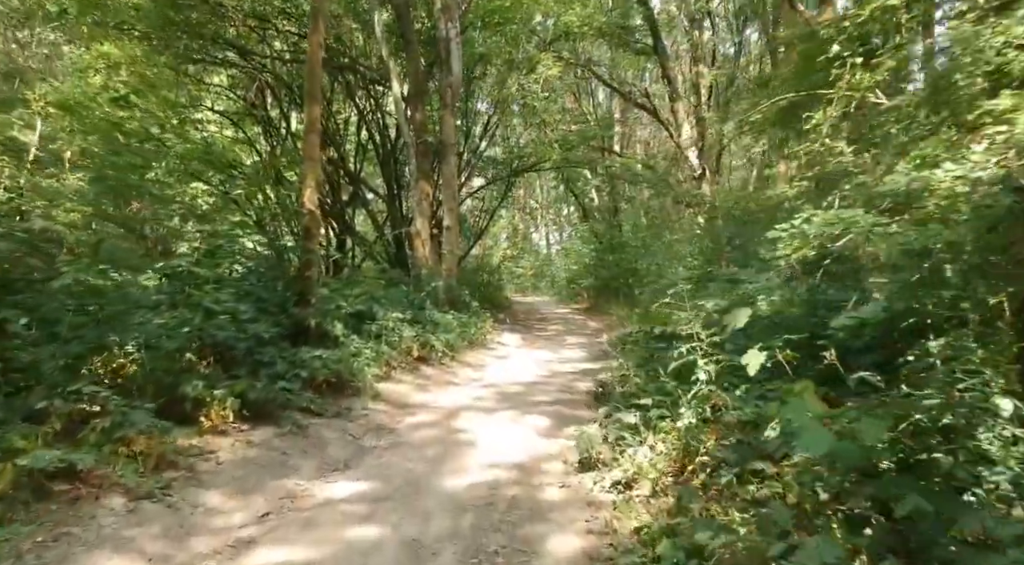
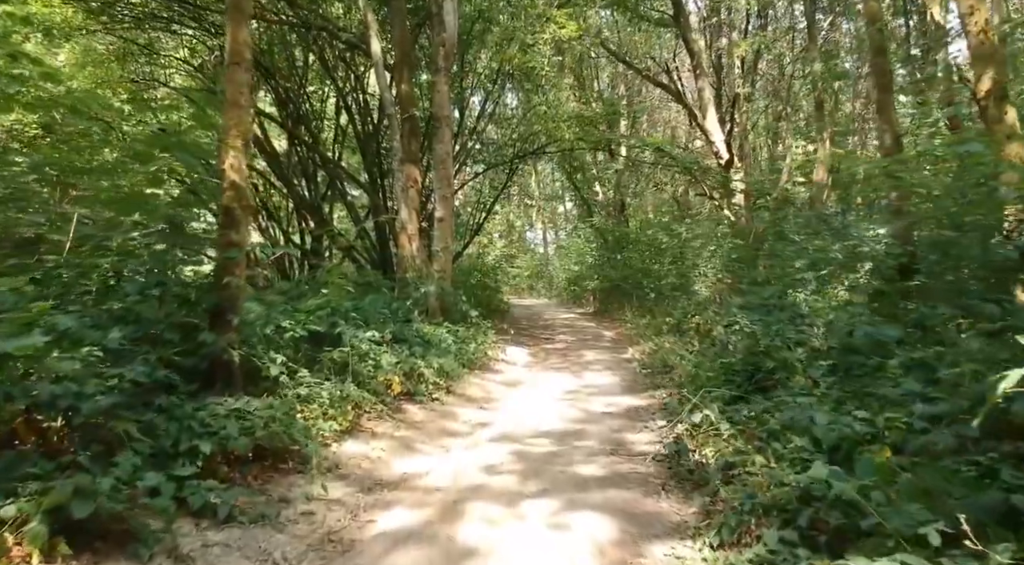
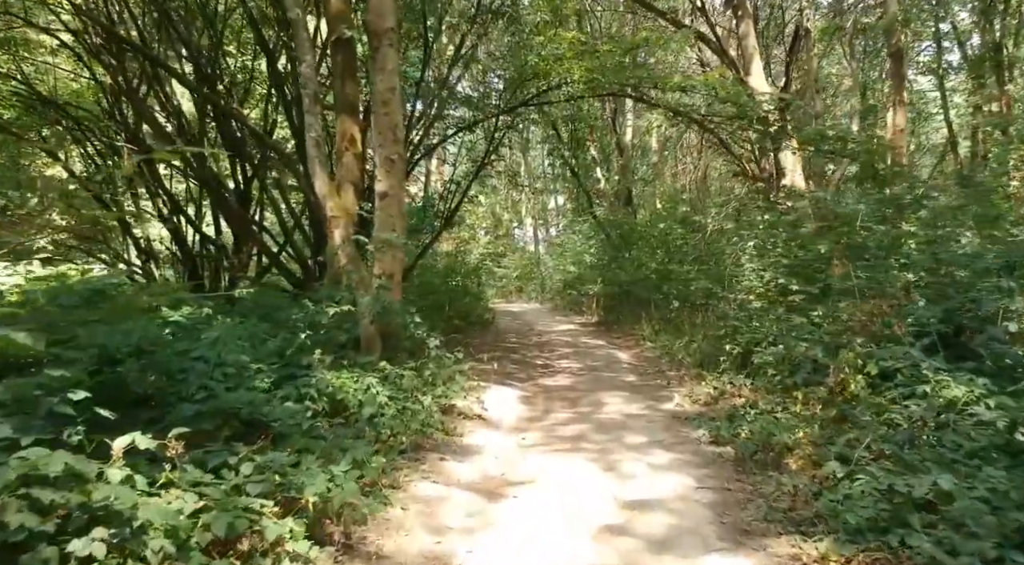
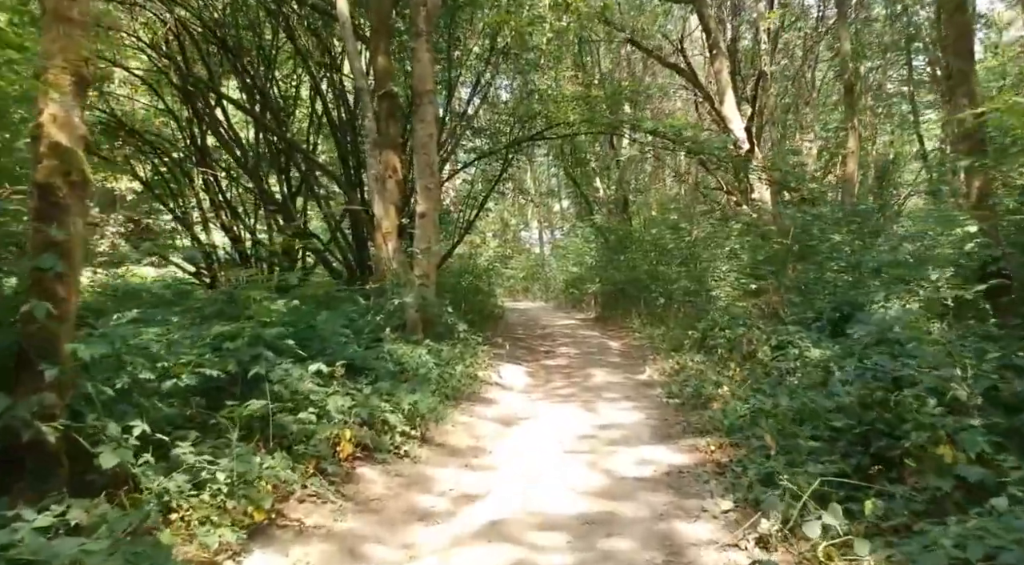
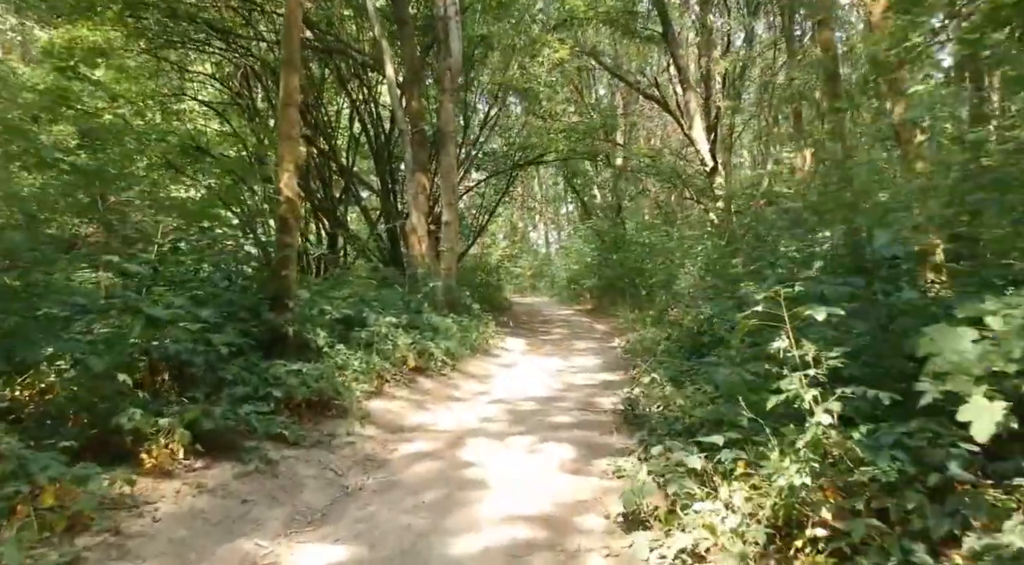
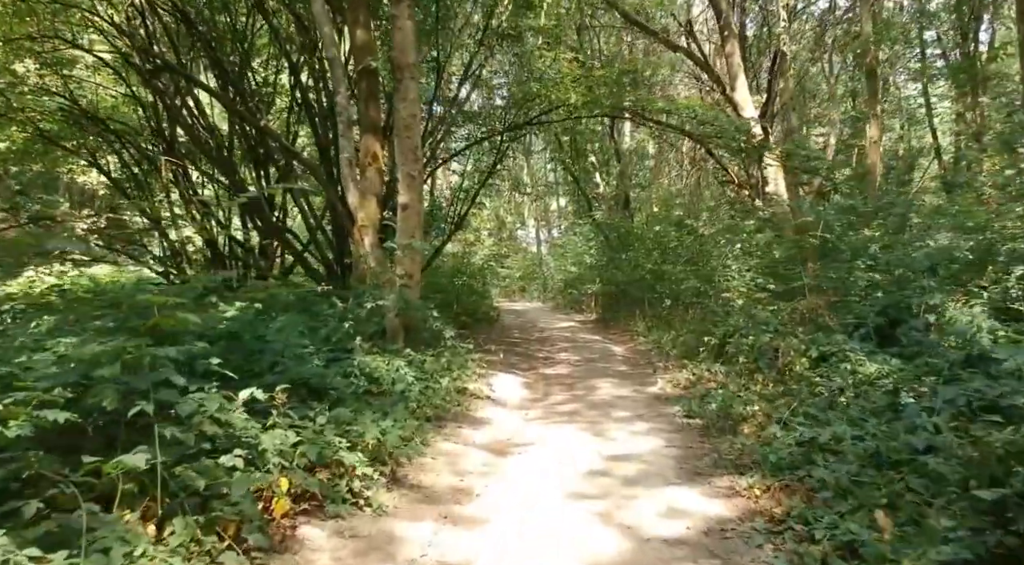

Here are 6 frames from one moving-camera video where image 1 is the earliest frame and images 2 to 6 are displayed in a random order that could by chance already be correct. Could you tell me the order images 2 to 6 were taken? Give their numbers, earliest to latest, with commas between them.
5, 2, 4, 6, 3
